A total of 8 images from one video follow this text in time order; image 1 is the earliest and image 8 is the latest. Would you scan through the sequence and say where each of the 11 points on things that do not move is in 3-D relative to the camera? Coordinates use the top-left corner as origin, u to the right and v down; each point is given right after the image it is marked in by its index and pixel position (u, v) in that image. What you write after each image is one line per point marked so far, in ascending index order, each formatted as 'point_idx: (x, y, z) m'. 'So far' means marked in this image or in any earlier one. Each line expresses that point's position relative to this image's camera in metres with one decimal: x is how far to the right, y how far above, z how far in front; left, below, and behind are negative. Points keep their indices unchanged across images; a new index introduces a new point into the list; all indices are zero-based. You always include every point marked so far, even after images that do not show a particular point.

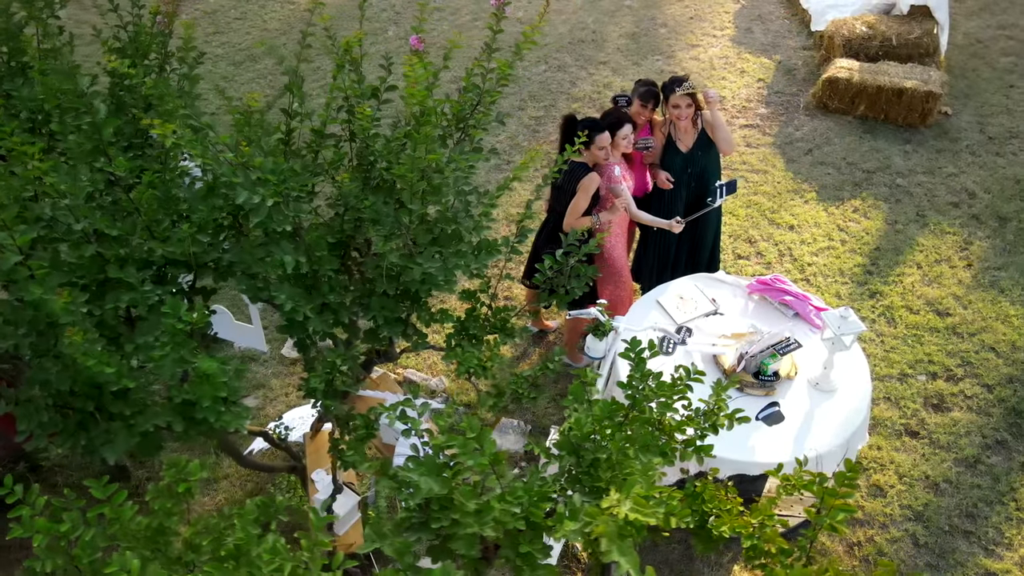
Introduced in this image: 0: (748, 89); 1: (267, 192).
0: (+2.1, +1.8, +6.8) m
1: (-0.6, +0.2, +1.9) m
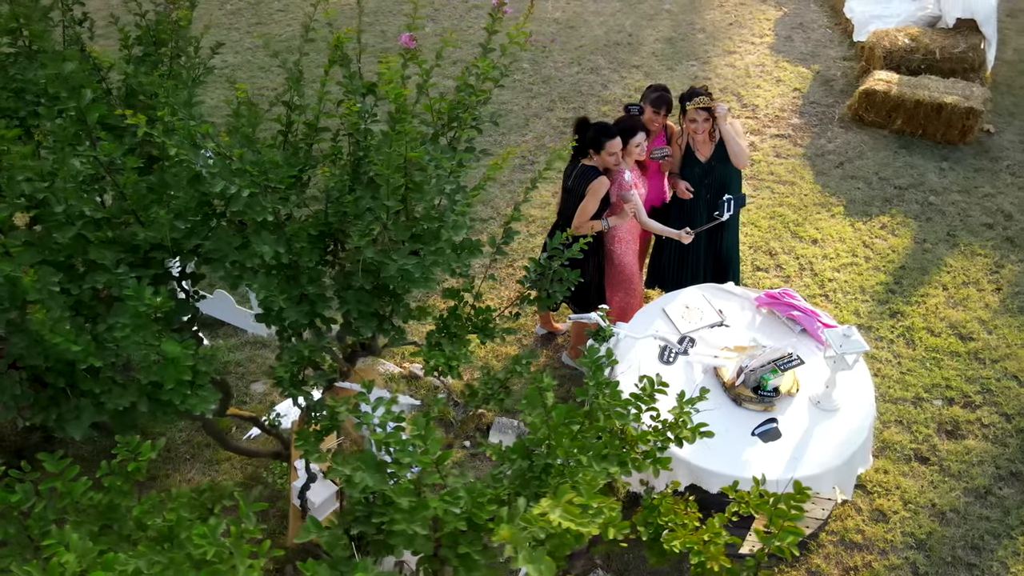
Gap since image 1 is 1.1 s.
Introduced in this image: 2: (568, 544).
0: (+2.4, +1.7, +6.7) m
1: (-0.7, +0.3, +1.9) m
2: (+0.1, -0.5, +1.5) m
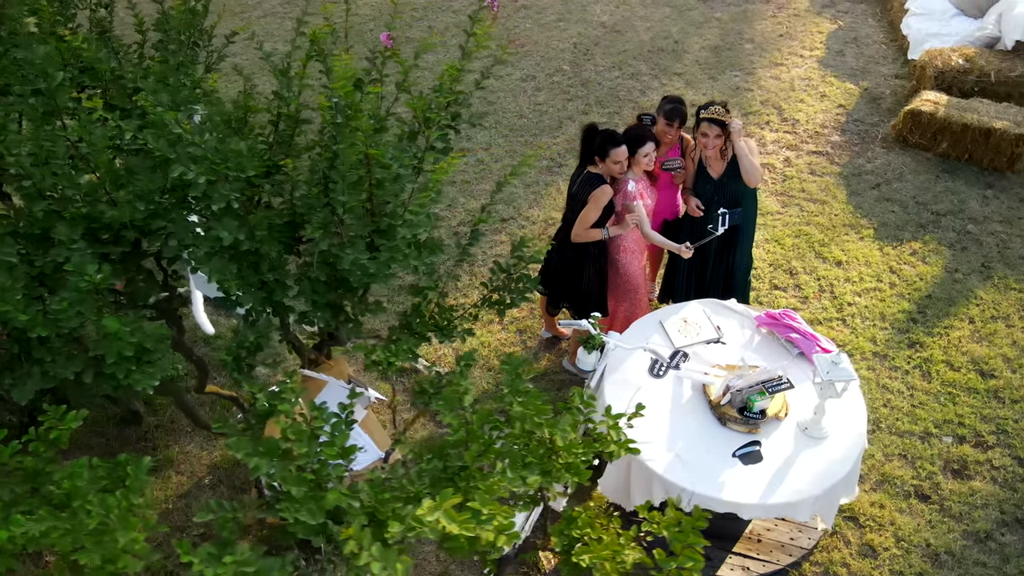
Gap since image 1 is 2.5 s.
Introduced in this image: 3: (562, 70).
0: (+2.7, +1.5, +6.5) m
1: (-0.8, +0.3, +2.0) m
2: (-0.1, -0.5, +1.5) m
3: (+0.5, +2.1, +7.2) m
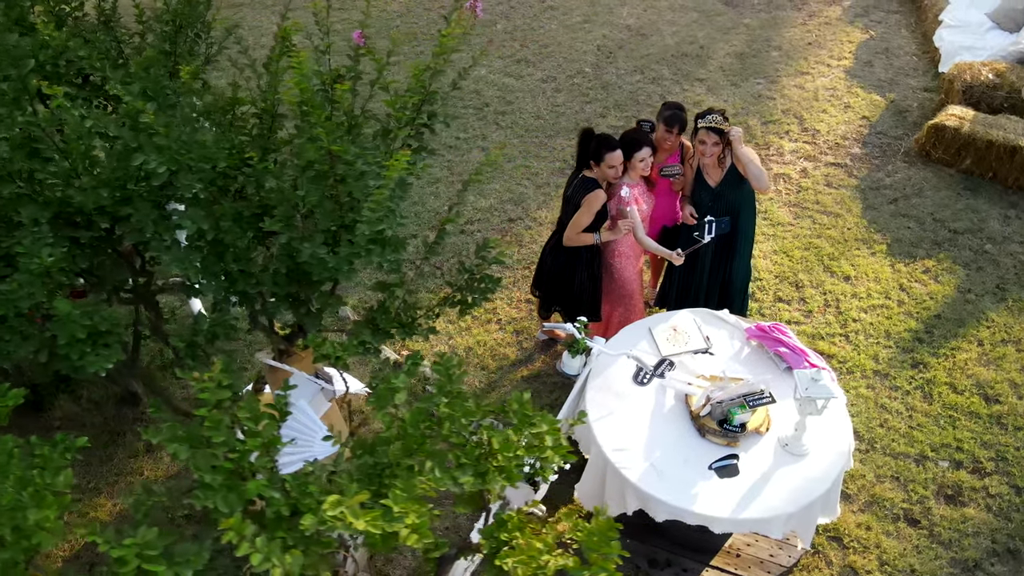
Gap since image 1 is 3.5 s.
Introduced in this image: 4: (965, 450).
0: (+2.8, +1.4, +6.4) m
1: (-0.9, +0.3, +2.0) m
2: (-0.3, -0.5, +1.5) m
3: (+0.7, +2.1, +7.2) m
4: (+2.4, -0.9, +4.0) m
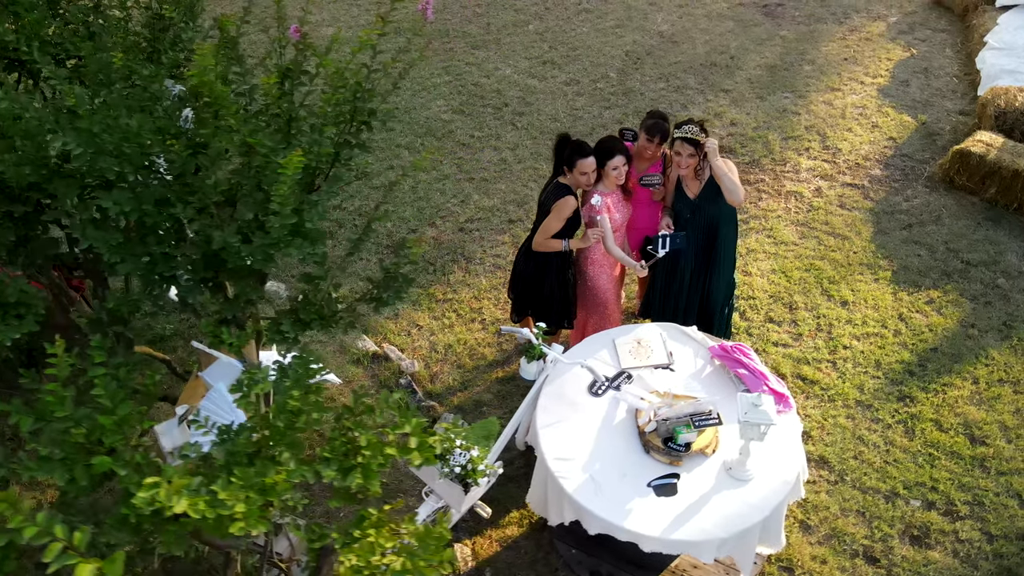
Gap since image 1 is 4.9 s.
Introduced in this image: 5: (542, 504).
0: (+3.0, +1.2, +6.2) m
1: (-1.2, +0.4, +2.1) m
2: (-0.6, -0.5, +1.6) m
3: (+0.9, +2.0, +7.2) m
4: (+2.2, -1.0, +3.8) m
5: (+0.1, -1.0, +3.3) m
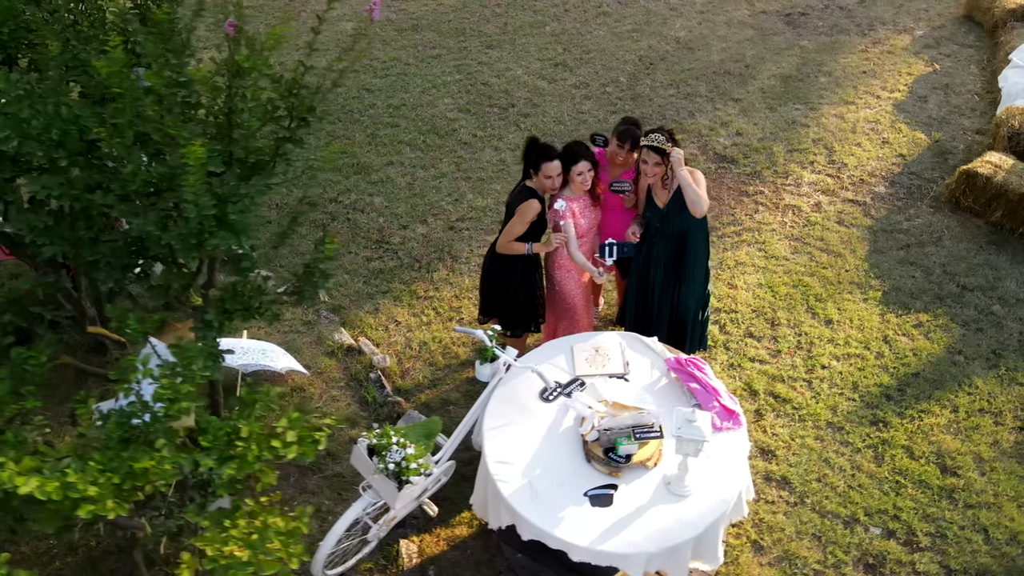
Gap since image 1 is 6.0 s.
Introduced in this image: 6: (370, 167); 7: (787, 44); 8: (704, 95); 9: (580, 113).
0: (+2.9, +1.0, +6.0) m
1: (-1.5, +0.5, +2.2) m
2: (-1.0, -0.5, +1.6) m
3: (+1.0, +2.0, +7.1) m
4: (+1.9, -1.1, +3.7) m
5: (-0.1, -1.0, +3.3) m
6: (-1.2, +1.0, +6.1) m
7: (+2.8, +2.5, +7.6) m
8: (+1.8, +1.8, +6.9) m
9: (+0.6, +1.6, +6.7) m
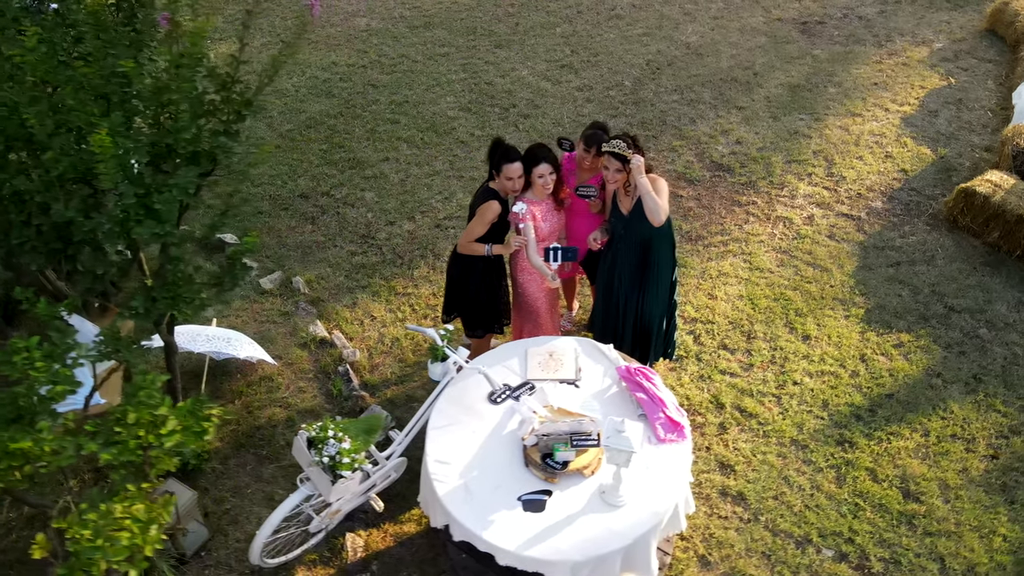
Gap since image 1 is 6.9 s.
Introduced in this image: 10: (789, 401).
0: (+2.9, +0.9, +5.9) m
1: (-1.7, +0.5, +2.3) m
2: (-1.3, -0.4, +1.7) m
3: (+1.0, +1.9, +7.1) m
4: (+1.7, -1.2, +3.6) m
5: (-0.4, -1.0, +3.3) m
6: (-1.2, +1.0, +6.2) m
7: (+2.9, +2.3, +7.4) m
8: (+1.8, +1.7, +6.8) m
9: (+0.6, +1.5, +6.7) m
10: (+1.6, -0.6, +4.3) m
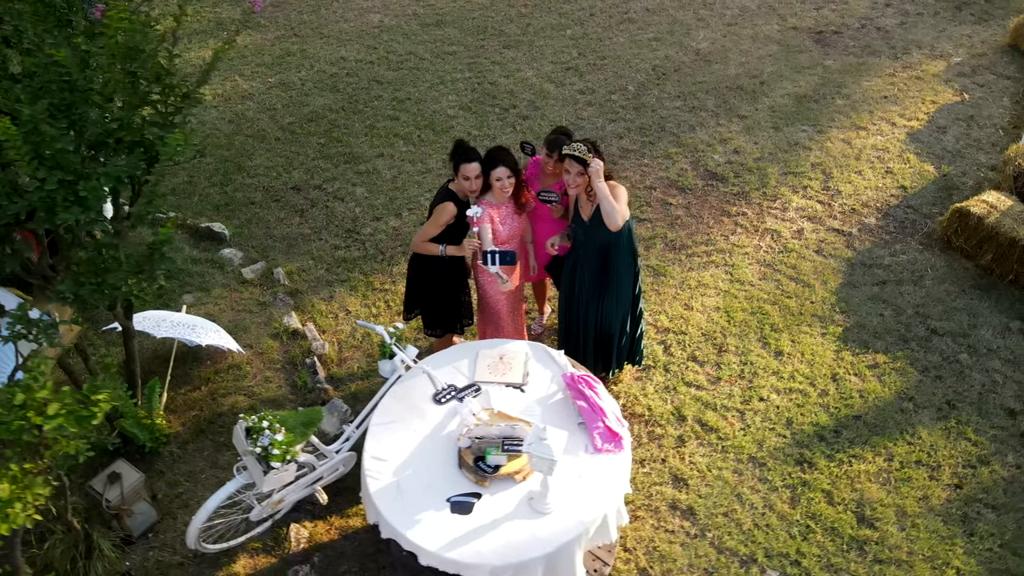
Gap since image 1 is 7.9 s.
0: (+2.8, +0.7, +5.7) m
1: (-2.0, +0.6, +2.3) m
2: (-1.6, -0.4, +1.7) m
3: (+1.1, +1.9, +7.0) m
4: (+1.4, -1.3, +3.5) m
5: (-0.7, -0.9, +3.3) m
6: (-1.3, +1.1, +6.3) m
7: (+2.9, +2.2, +7.3) m
8: (+1.8, +1.6, +6.7) m
9: (+0.6, +1.5, +6.6) m
10: (+1.3, -0.7, +4.2) m
